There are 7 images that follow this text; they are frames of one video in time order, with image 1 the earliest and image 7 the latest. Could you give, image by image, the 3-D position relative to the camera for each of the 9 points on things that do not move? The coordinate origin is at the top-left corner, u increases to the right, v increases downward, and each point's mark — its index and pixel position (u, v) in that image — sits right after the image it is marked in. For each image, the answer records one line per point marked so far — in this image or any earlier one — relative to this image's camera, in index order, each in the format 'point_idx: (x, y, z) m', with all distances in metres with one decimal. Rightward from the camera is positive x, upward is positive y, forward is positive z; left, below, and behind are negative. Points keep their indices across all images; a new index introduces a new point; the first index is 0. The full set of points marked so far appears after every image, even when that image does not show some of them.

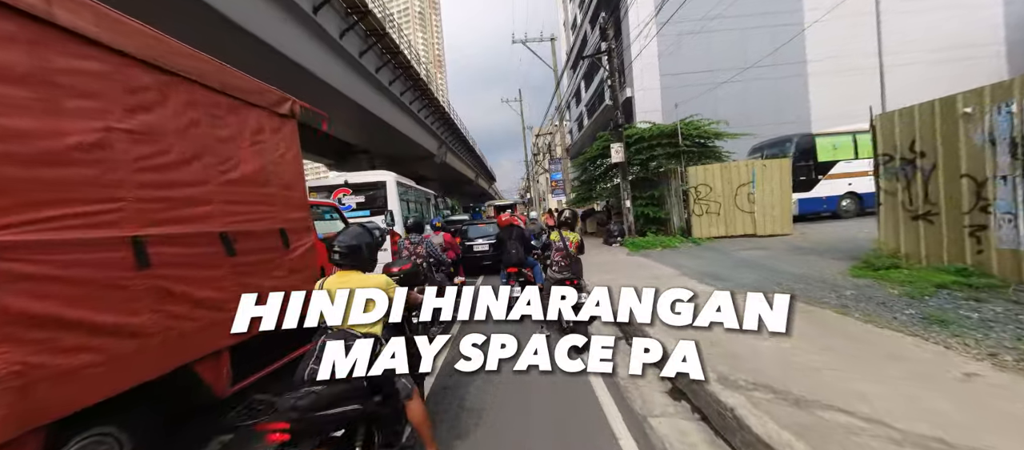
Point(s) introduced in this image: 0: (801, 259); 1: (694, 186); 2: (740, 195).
0: (+7.2, -0.8, +8.3) m
1: (+6.9, +1.5, +12.7) m
2: (+8.5, +1.2, +12.3) m
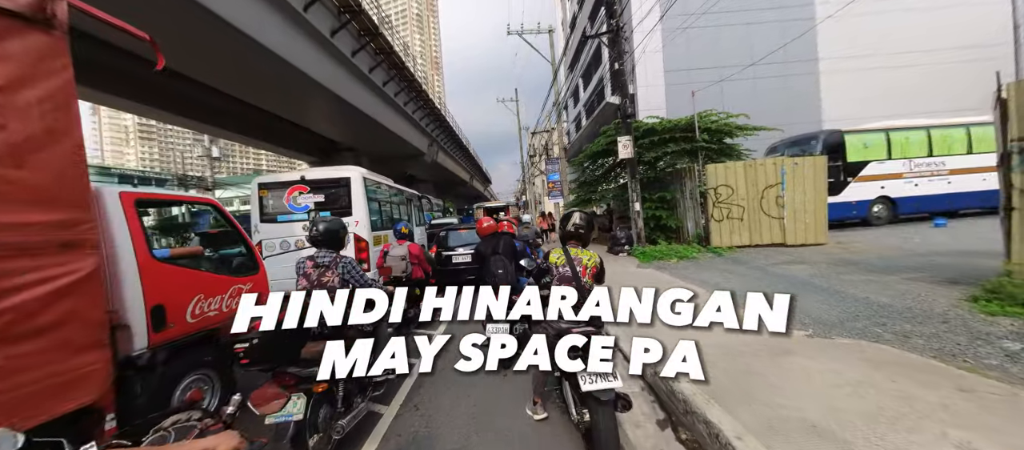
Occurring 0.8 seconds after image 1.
0: (+7.0, -1.0, +6.6) m
1: (+6.6, +1.2, +11.0) m
2: (+8.2, +0.9, +10.6) m
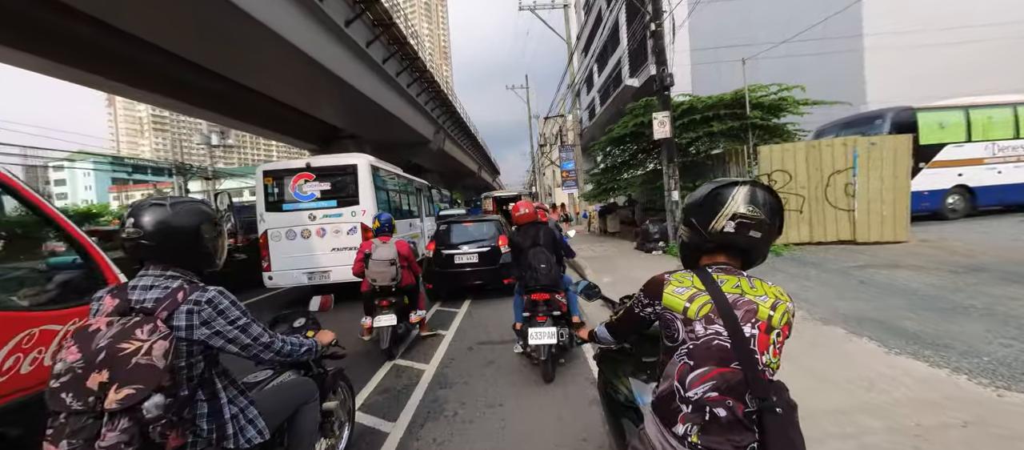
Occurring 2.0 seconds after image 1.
0: (+7.2, -0.9, +4.8) m
1: (+7.0, +1.4, +9.2) m
2: (+8.6, +1.1, +8.8) m
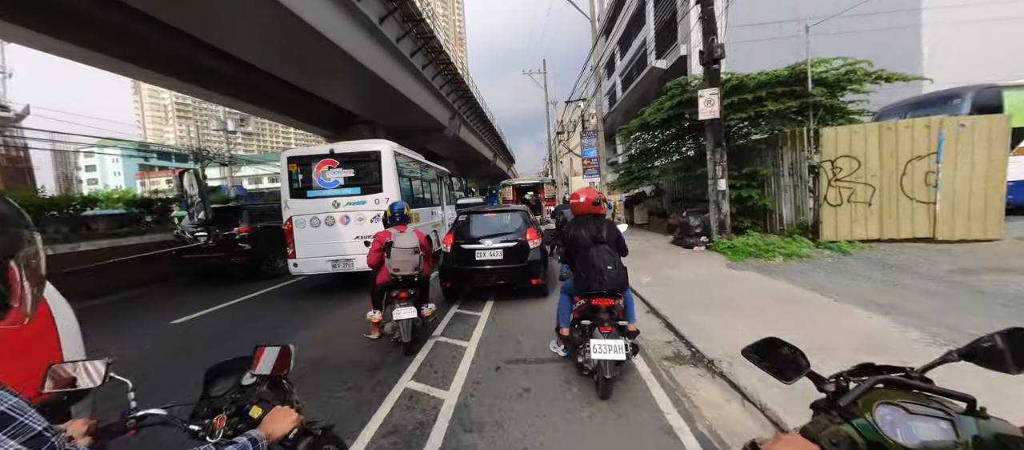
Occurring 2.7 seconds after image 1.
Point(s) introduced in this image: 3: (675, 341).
0: (+7.7, -0.9, +3.7) m
1: (+7.6, +1.6, +8.0) m
2: (+9.2, +1.2, +7.6) m
3: (+2.1, -1.5, +4.2) m
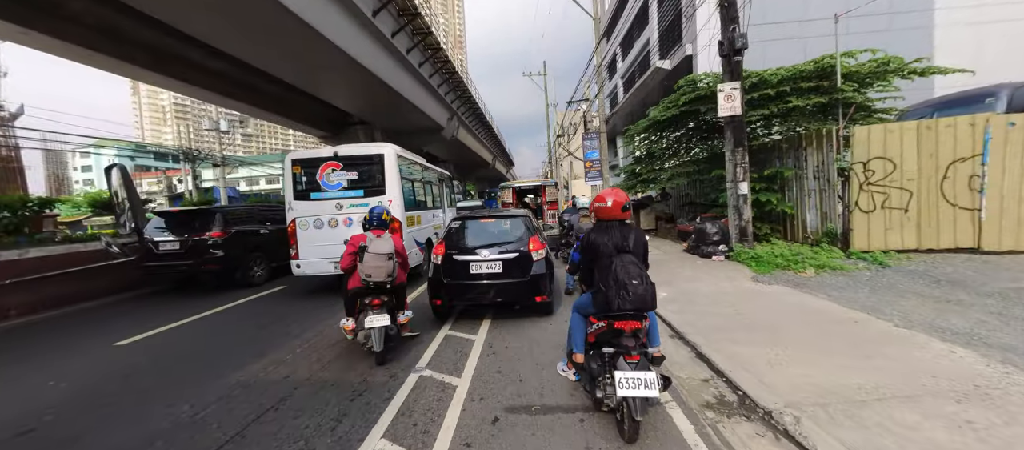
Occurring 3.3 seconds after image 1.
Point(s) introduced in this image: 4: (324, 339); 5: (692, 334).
0: (+7.7, -1.1, +3.0) m
1: (+7.7, +1.4, +7.3) m
2: (+9.2, +1.0, +6.8) m
3: (+2.1, -1.6, +3.4) m
4: (-3.1, -1.9, +5.4) m
5: (+2.4, -1.5, +4.4) m
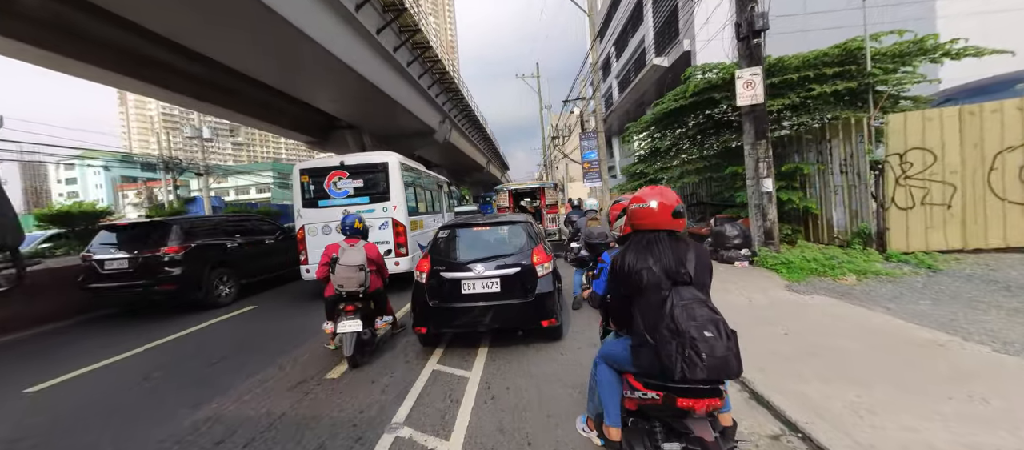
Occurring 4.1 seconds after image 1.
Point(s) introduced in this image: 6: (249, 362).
0: (+7.7, -1.0, +2.2) m
1: (+7.6, +1.4, +6.5) m
2: (+9.2, +1.1, +6.1) m
3: (+2.1, -1.7, +2.5) m
4: (-3.1, -2.1, +4.5) m
5: (+2.4, -1.5, +3.5) m
6: (-4.1, -2.1, +5.0) m
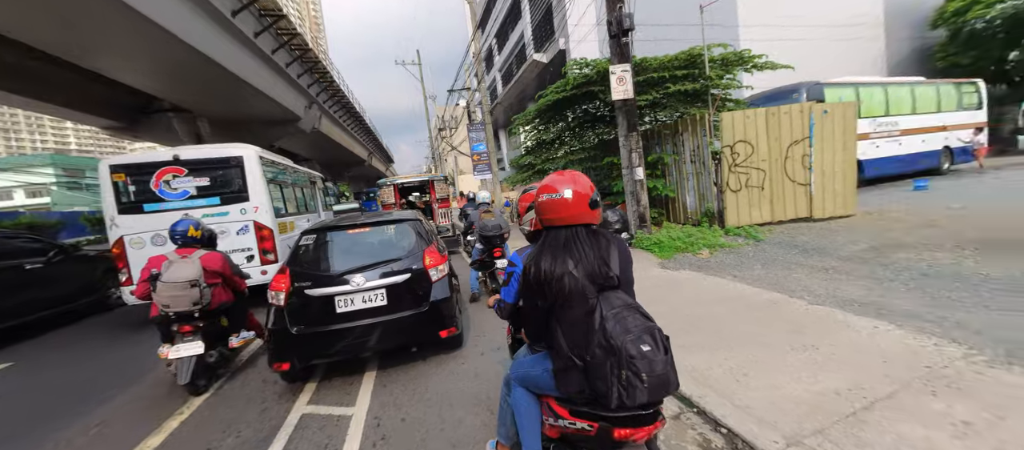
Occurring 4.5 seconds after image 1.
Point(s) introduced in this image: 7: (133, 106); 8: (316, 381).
0: (+6.8, -0.5, +4.0) m
1: (+5.2, +1.9, +8.0) m
2: (+6.8, +1.7, +8.1) m
3: (+1.4, -1.5, +2.6) m
4: (-4.2, -2.3, +2.9) m
5: (+1.4, -1.3, +3.6) m
6: (-5.2, -2.3, +3.1) m
7: (-20.5, +6.5, +17.7) m
8: (-2.2, -1.8, +3.7) m
